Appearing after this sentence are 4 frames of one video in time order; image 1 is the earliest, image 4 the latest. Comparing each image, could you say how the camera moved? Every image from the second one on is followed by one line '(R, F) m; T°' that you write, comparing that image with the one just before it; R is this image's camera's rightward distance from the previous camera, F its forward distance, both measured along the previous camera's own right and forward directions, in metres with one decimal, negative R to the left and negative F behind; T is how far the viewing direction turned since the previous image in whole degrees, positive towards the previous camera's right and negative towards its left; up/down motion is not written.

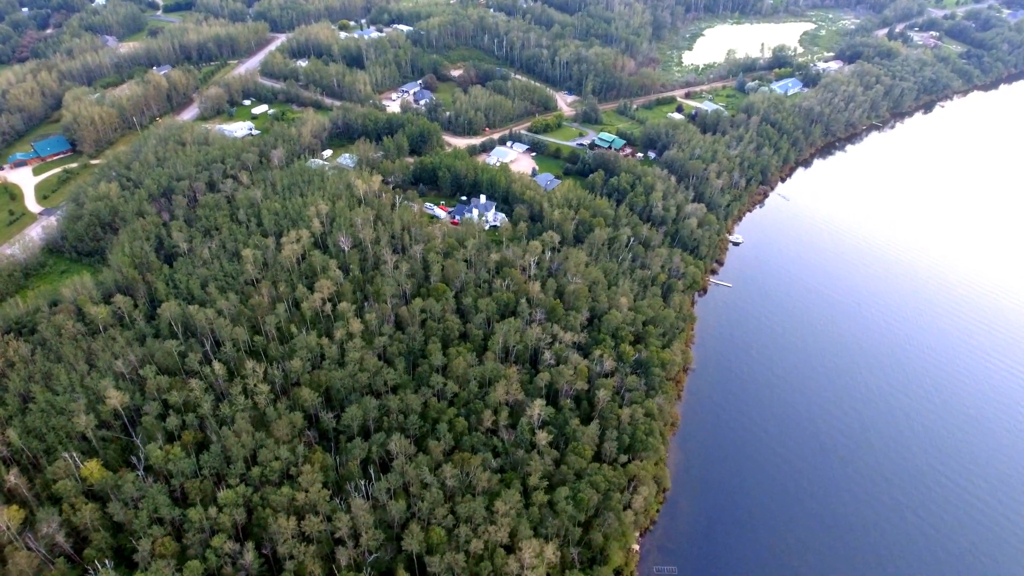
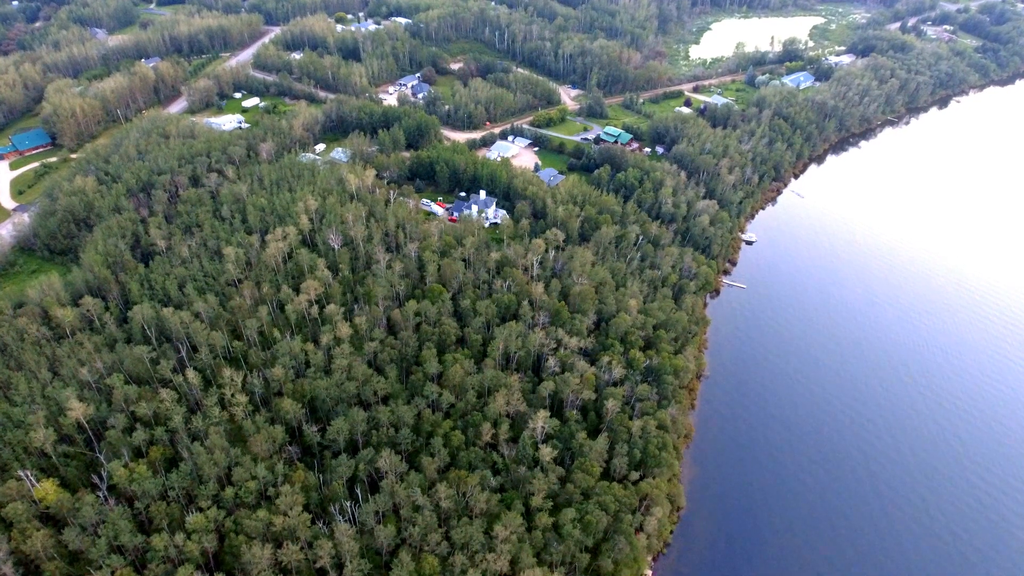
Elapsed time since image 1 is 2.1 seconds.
(0.0, +5.4) m; 0°
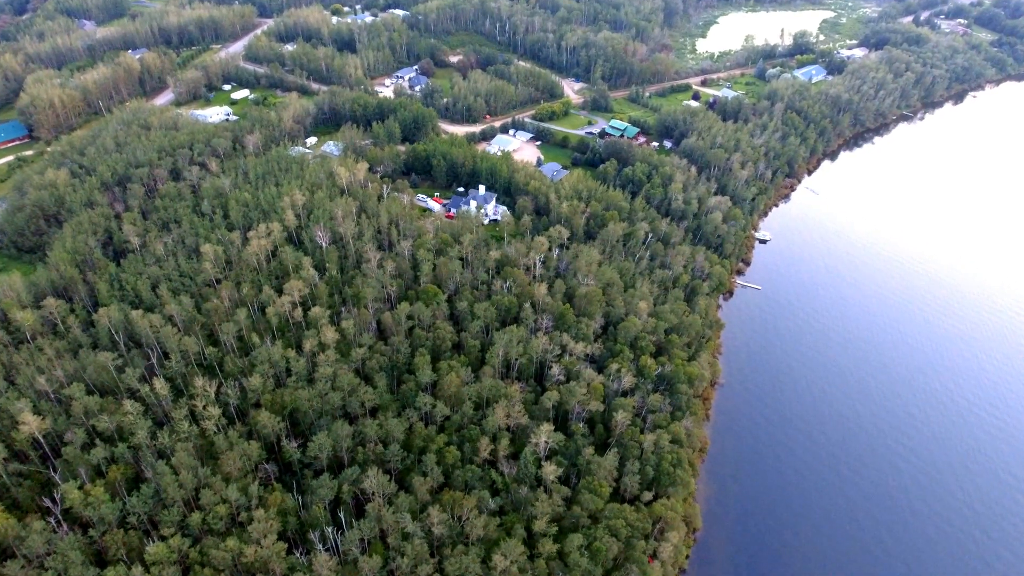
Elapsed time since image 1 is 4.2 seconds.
(0.0, +5.4) m; 0°
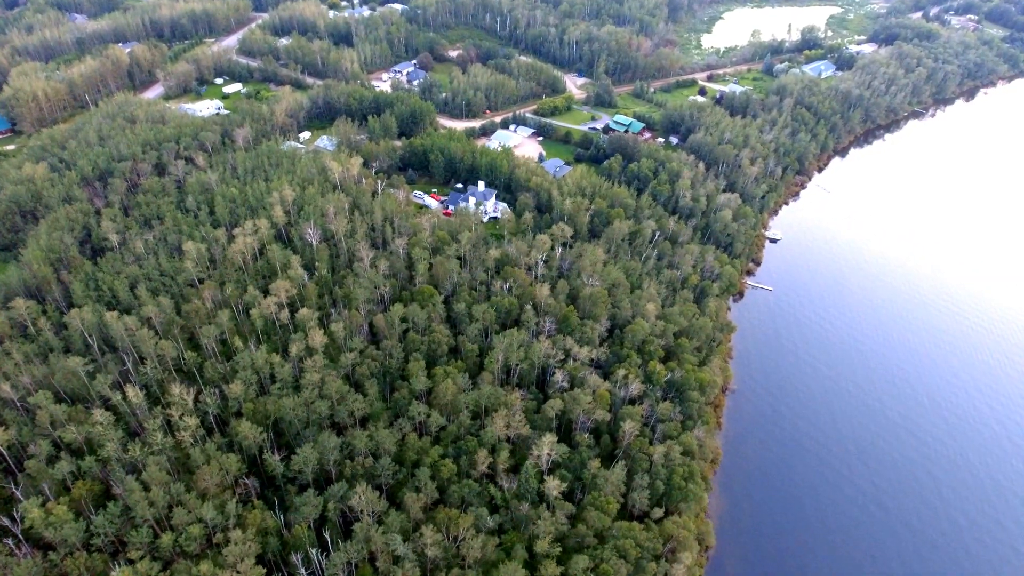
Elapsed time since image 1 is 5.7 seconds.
(0.0, +3.8) m; 0°
